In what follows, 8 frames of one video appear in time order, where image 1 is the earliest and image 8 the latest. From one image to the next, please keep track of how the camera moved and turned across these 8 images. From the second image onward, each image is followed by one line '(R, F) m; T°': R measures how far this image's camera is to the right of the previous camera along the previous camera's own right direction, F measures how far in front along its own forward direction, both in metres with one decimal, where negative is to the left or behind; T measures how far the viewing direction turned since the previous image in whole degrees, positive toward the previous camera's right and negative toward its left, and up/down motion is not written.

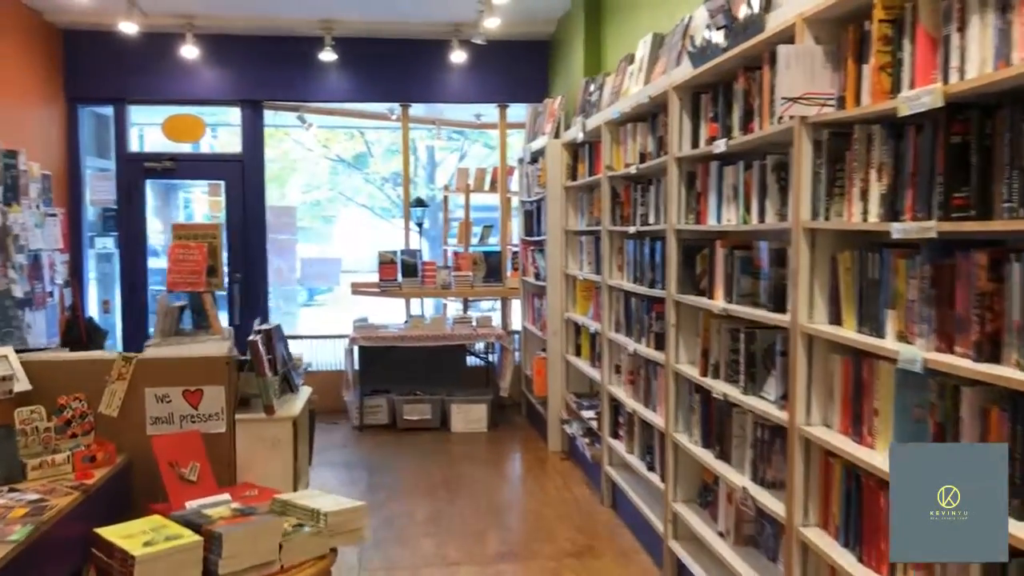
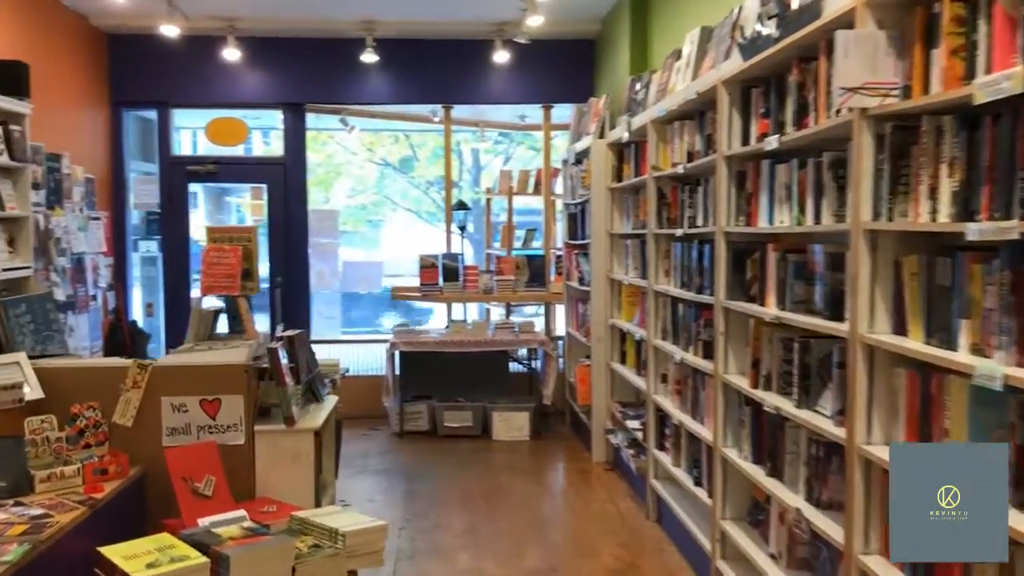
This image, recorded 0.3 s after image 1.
(0.0, +0.1) m; -3°
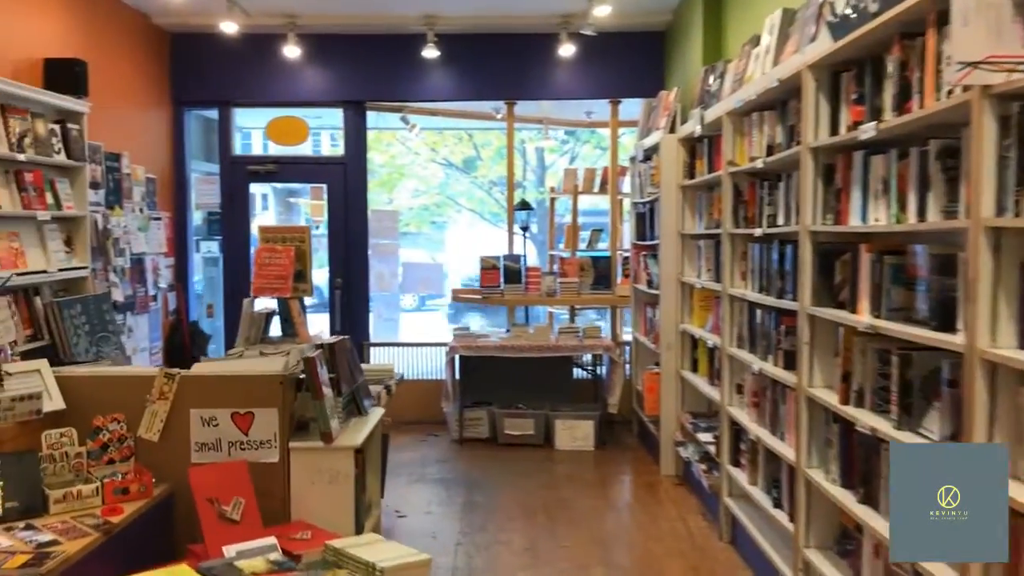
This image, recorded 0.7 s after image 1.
(0.0, +0.2) m; -4°
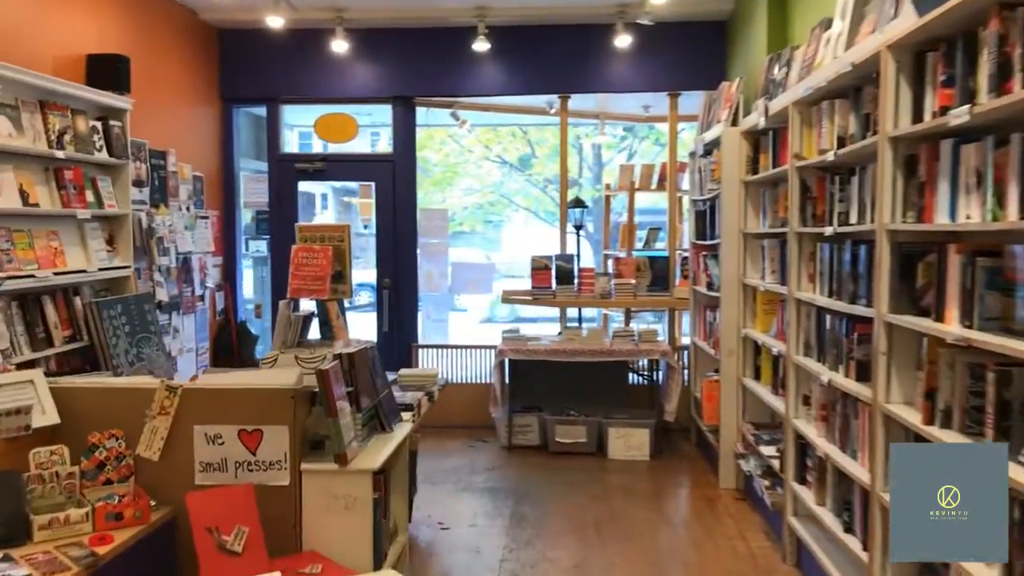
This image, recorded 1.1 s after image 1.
(0.0, +0.2) m; -4°
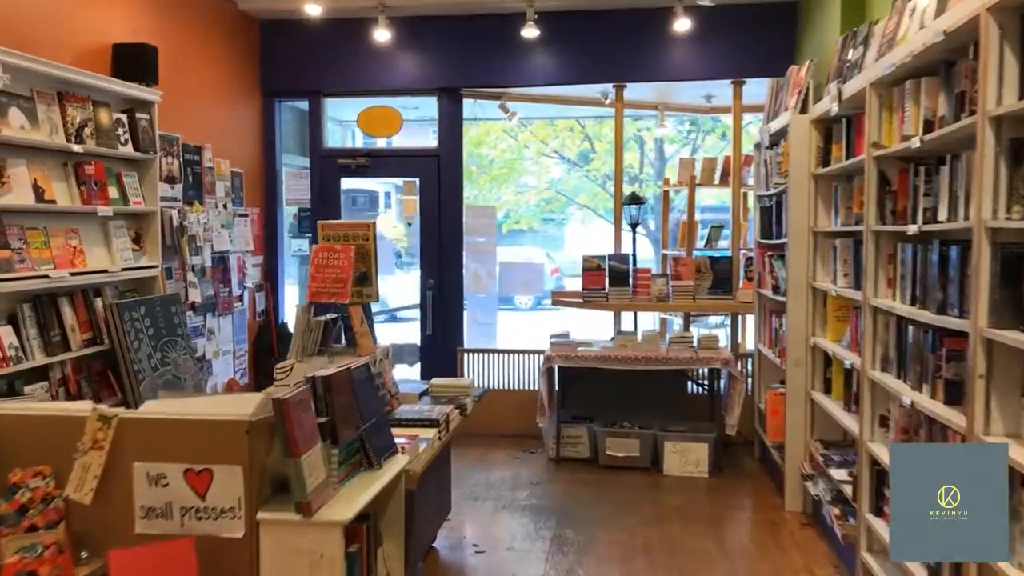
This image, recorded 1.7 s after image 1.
(+0.1, +0.3) m; -4°
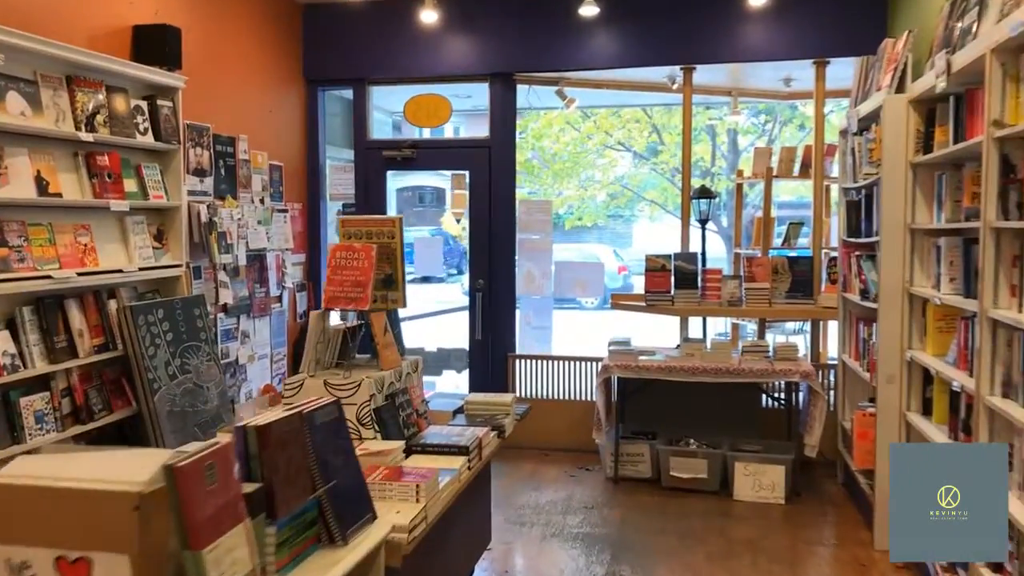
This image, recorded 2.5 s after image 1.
(+0.1, +0.4) m; -4°
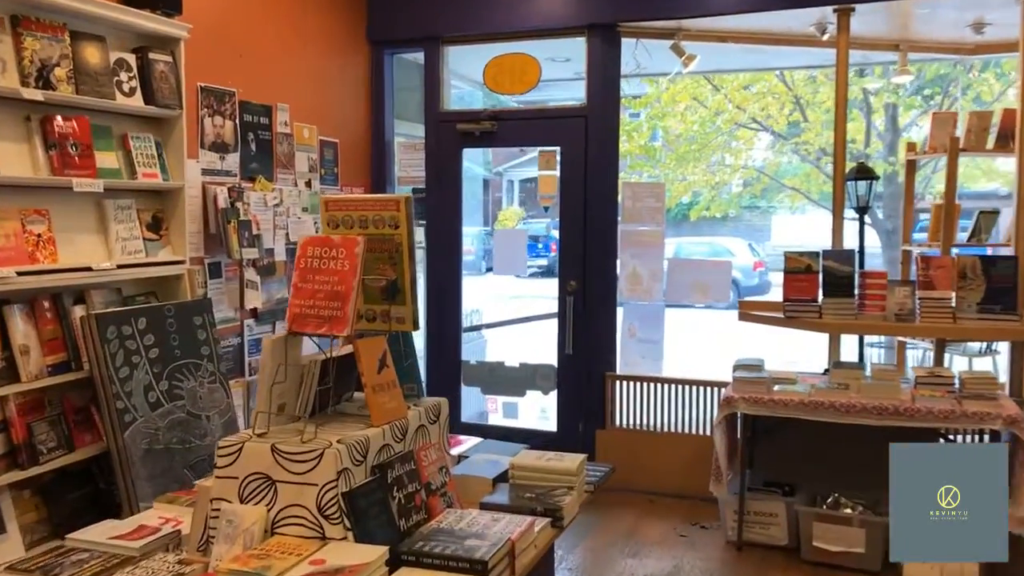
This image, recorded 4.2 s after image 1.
(+0.1, +1.0) m; -8°
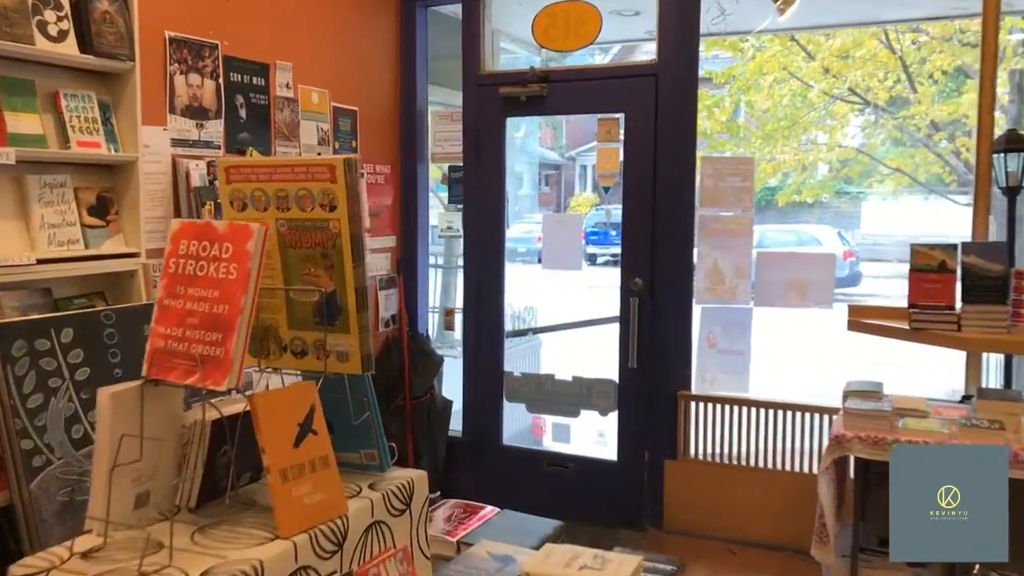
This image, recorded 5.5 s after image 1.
(+0.1, +0.8) m; -5°
